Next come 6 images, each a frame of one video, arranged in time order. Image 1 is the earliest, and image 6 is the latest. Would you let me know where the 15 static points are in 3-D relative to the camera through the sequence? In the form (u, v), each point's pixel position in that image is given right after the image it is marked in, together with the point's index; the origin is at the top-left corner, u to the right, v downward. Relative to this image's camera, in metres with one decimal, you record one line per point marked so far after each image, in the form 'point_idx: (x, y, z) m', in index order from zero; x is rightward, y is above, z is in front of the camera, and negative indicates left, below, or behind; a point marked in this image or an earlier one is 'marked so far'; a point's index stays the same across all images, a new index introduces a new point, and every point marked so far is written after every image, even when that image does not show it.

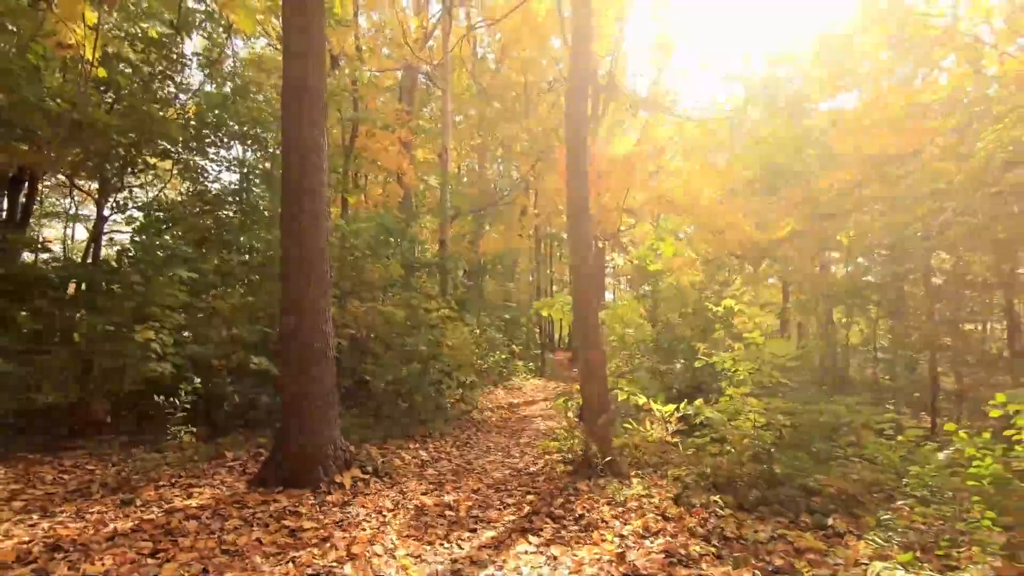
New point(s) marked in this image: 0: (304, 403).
0: (-1.8, -1.0, +5.1) m
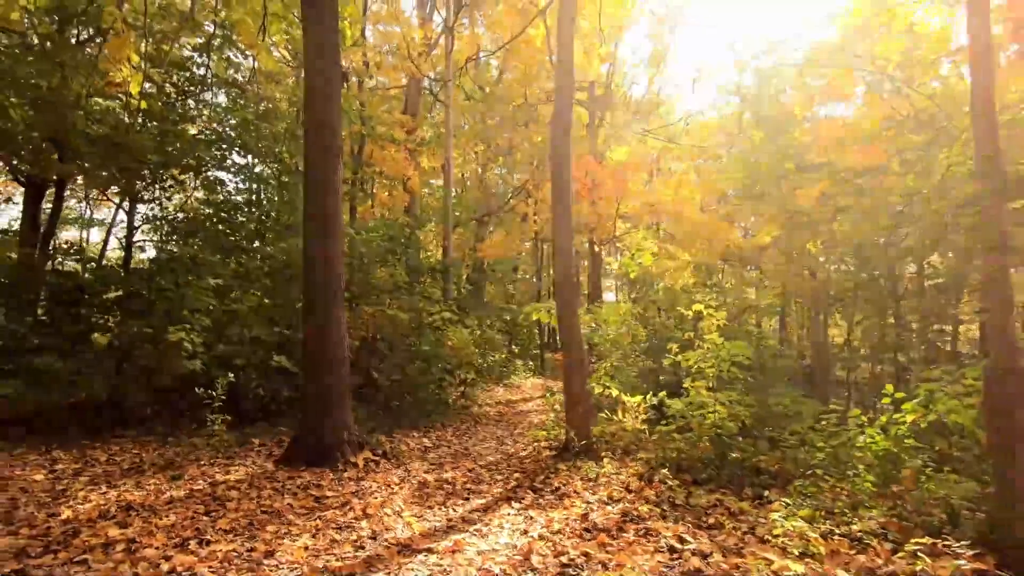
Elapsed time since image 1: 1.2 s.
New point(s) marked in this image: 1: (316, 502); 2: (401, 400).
0: (-1.9, -1.0, +5.9) m
1: (-1.5, -1.6, +4.5) m
2: (-1.7, -1.7, +9.2) m
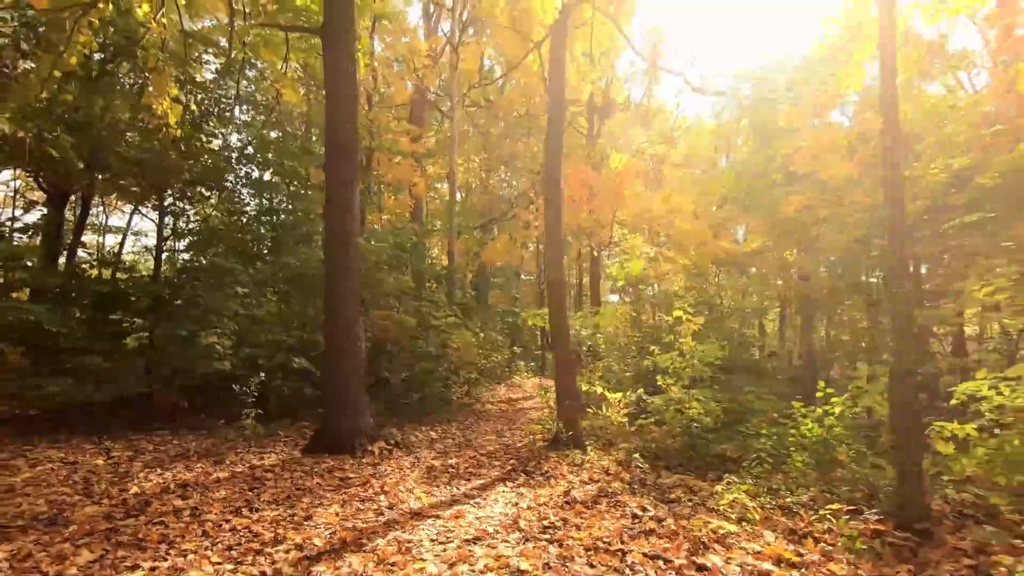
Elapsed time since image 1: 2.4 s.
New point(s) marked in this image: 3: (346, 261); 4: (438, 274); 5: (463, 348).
0: (-1.9, -1.1, +6.7) m
1: (-1.5, -1.7, +5.3) m
2: (-1.7, -1.9, +10.0) m
3: (-1.9, +0.3, +6.8) m
4: (-1.5, +0.3, +11.8) m
5: (-0.9, -1.1, +10.6) m
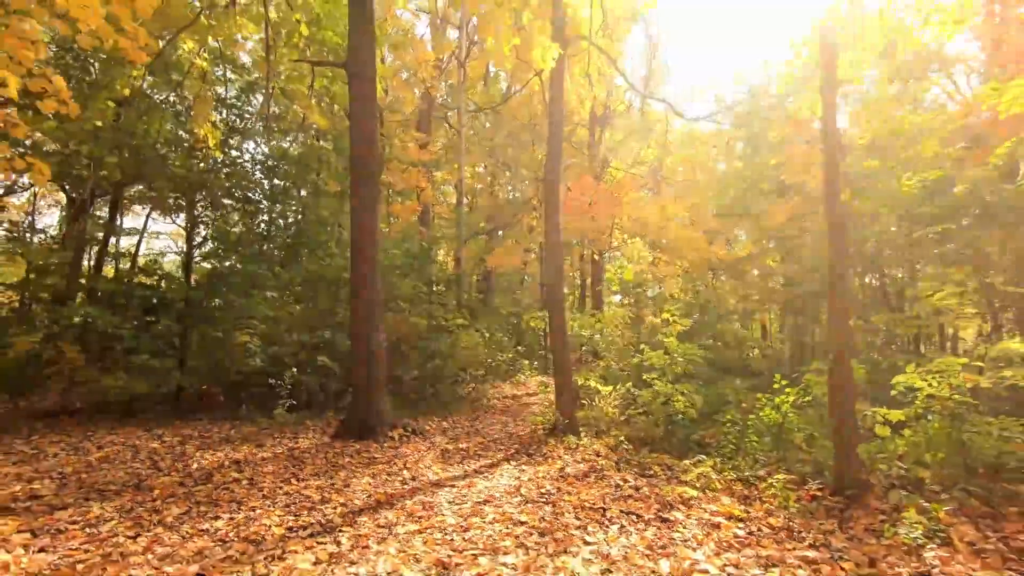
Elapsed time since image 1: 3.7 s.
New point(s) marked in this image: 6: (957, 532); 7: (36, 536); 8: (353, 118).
0: (-1.9, -1.2, +7.6) m
1: (-1.5, -1.8, +6.1) m
2: (-1.7, -1.9, +10.9) m
3: (-1.9, +0.3, +7.7) m
4: (-1.4, +0.2, +12.6) m
5: (-0.8, -1.1, +11.4) m
6: (+3.0, -1.7, +4.0) m
7: (-3.0, -1.6, +3.7) m
8: (-2.1, +2.2, +7.7) m
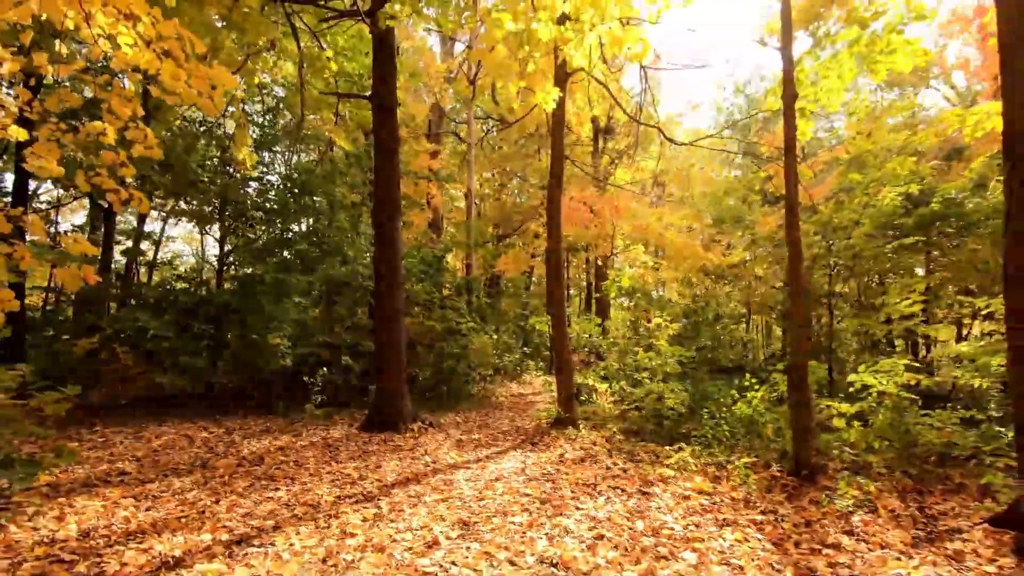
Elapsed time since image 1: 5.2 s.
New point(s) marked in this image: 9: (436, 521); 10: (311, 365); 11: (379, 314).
0: (-1.8, -1.3, +8.5) m
1: (-1.4, -1.9, +7.1) m
2: (-1.5, -2.1, +11.8) m
3: (-1.8, +0.1, +8.6) m
4: (-1.2, +0.1, +13.6) m
5: (-0.7, -1.3, +12.4) m
6: (+3.1, -1.8, +4.9) m
7: (-3.0, -1.7, +4.6) m
8: (-2.0, +2.1, +8.6) m
9: (-0.6, -1.7, +4.3) m
10: (-3.6, -1.4, +10.6) m
11: (-2.0, -0.4, +8.6) m
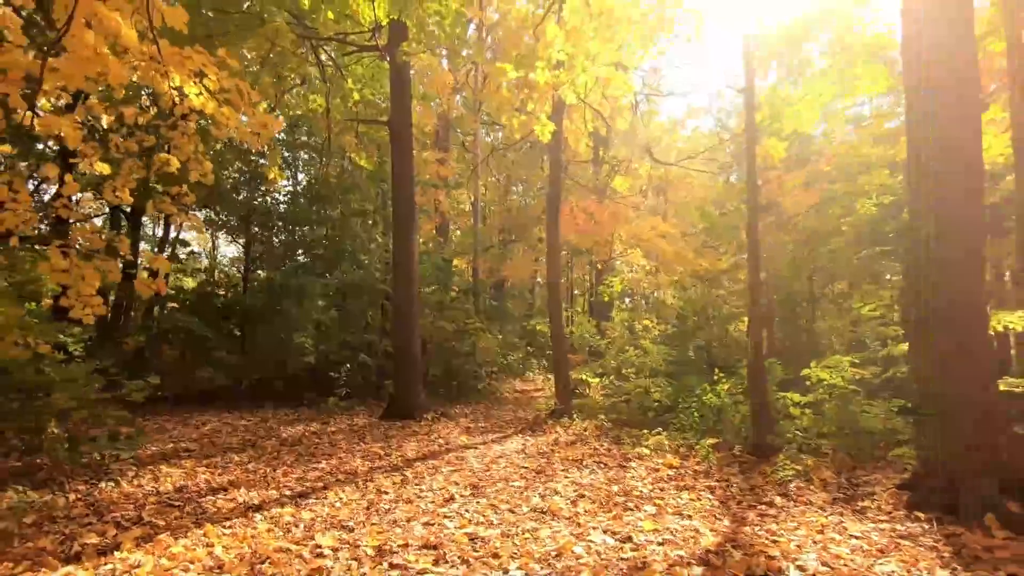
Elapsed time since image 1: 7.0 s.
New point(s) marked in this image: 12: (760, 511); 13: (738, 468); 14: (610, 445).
0: (-1.7, -1.4, +9.6) m
1: (-1.4, -2.0, +8.1) m
2: (-1.5, -2.1, +12.9) m
3: (-1.7, +0.1, +9.7) m
4: (-1.2, 0.0, +14.6) m
5: (-0.6, -1.4, +13.4) m
6: (+3.1, -1.9, +5.9) m
7: (-3.0, -1.8, +5.7) m
8: (-2.0, +2.0, +9.7) m
9: (-0.6, -1.8, +5.4) m
10: (-3.6, -1.5, +11.7) m
11: (-1.9, -0.5, +9.7) m
12: (+2.0, -1.8, +4.9) m
13: (+2.4, -1.9, +6.3) m
14: (+1.2, -1.9, +7.2) m
